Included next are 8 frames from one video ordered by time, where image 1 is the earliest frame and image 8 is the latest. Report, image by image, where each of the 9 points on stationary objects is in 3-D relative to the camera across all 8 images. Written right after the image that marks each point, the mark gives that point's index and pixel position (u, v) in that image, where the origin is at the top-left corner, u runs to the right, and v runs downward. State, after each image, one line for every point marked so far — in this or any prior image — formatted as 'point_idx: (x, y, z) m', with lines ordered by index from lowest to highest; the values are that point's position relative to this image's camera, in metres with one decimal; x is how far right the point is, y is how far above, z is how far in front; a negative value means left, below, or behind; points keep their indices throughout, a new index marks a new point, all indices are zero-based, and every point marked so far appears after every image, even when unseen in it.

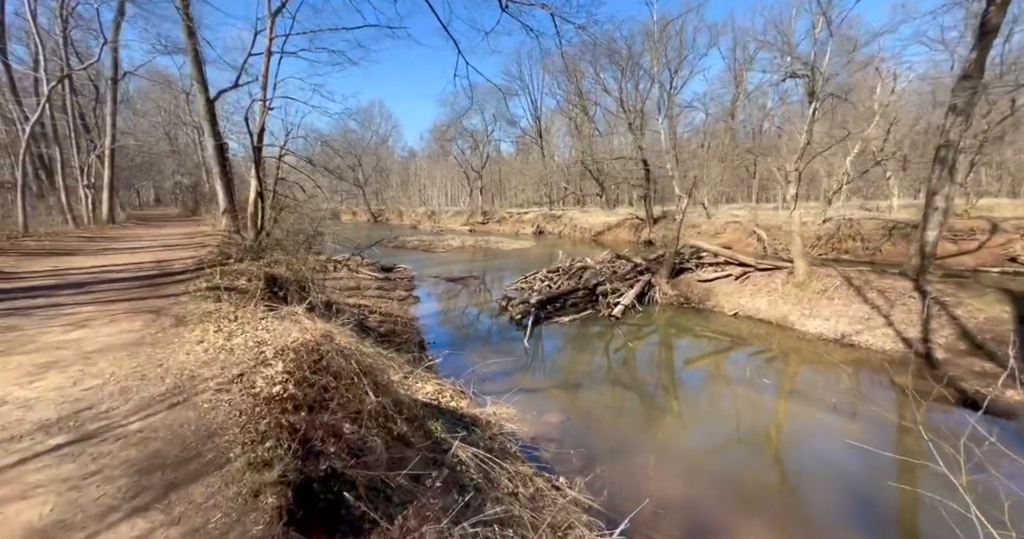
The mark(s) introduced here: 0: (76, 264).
0: (-7.4, 0.0, +7.3) m
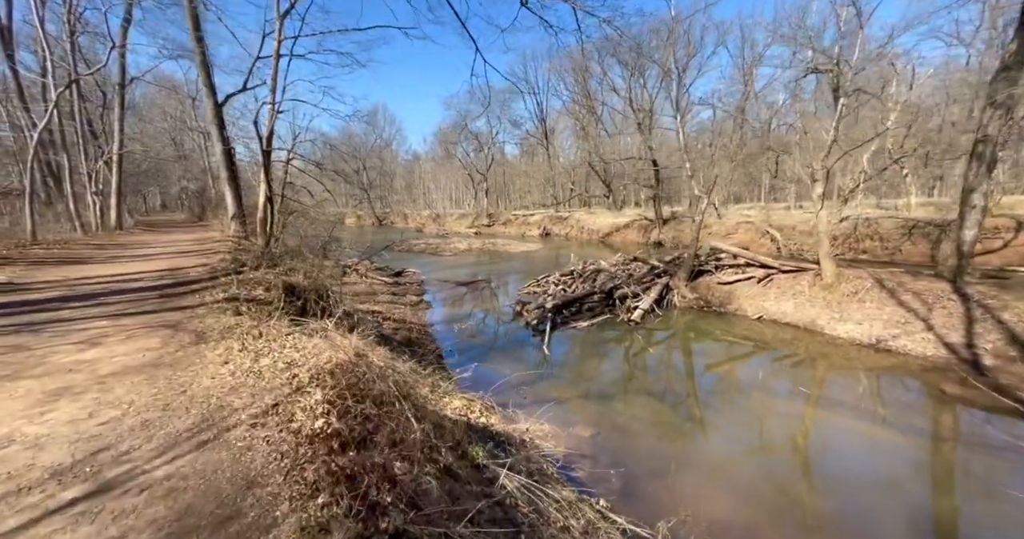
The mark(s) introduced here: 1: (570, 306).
0: (-7.0, -0.1, +7.0) m
1: (+1.6, -1.0, +11.7) m
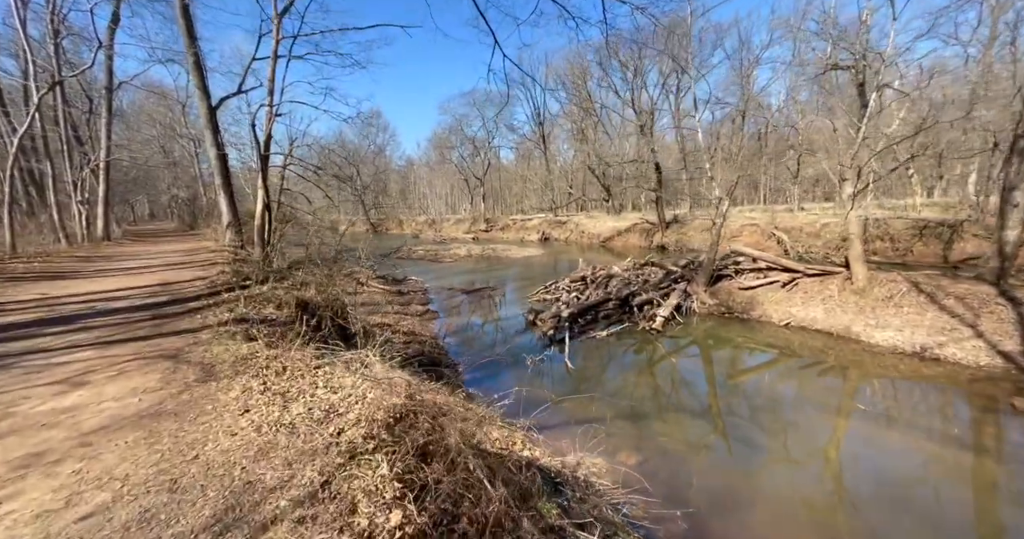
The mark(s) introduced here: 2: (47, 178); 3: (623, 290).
0: (-6.6, -0.3, +6.4) m
1: (+1.9, -1.2, +11.2) m
2: (-16.4, +3.2, +15.0) m
3: (+3.1, -0.6, +11.8) m
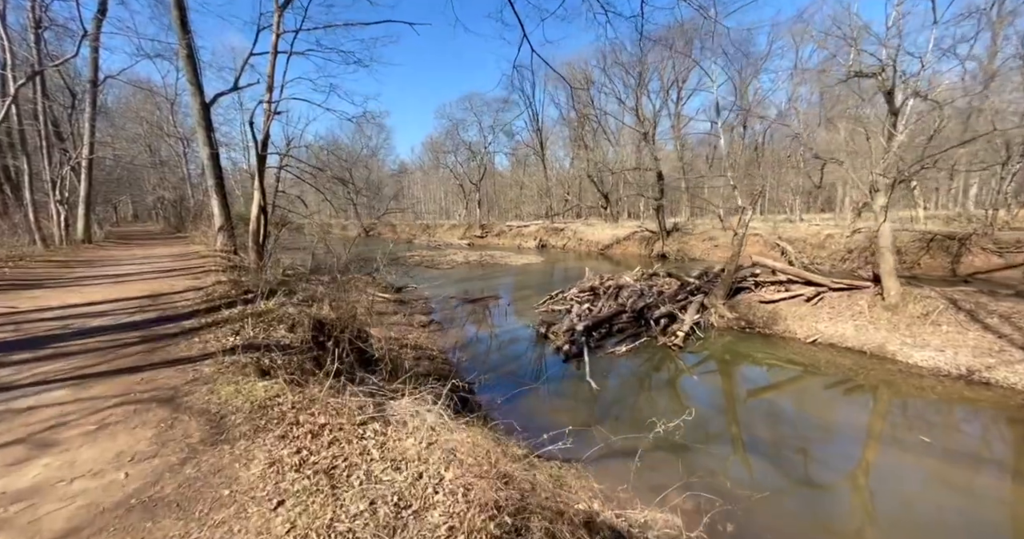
0: (-6.2, -0.5, +5.7) m
1: (+2.2, -1.5, +10.6) m
2: (-16.1, +3.1, +14.1) m
3: (+3.3, -0.9, +11.3) m
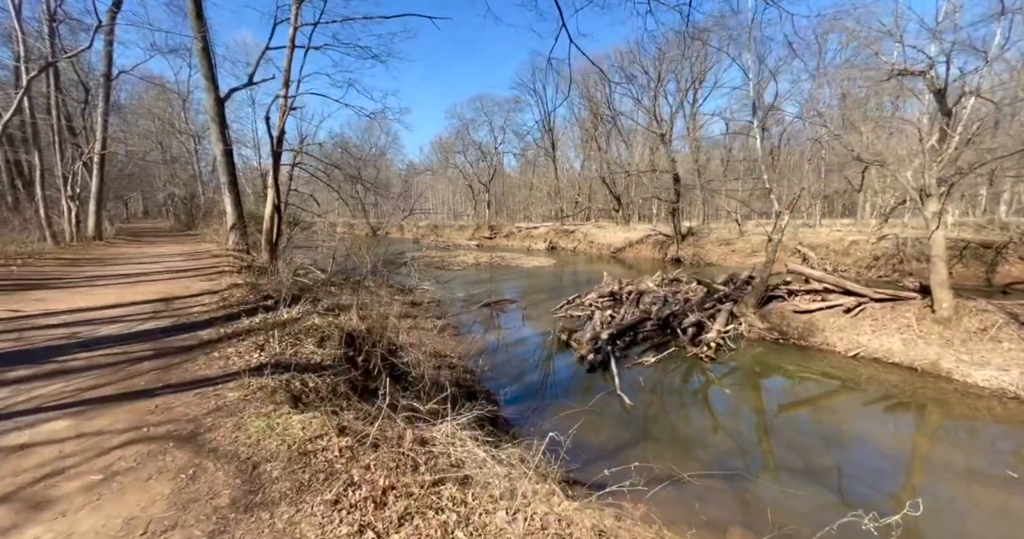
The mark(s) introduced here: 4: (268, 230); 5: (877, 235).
0: (-5.8, -0.5, +5.3) m
1: (+2.7, -1.6, +10.2) m
2: (-15.5, +3.2, +13.9) m
3: (+3.8, -1.0, +10.8) m
4: (-5.8, +0.9, +10.1) m
5: (+16.2, +1.5, +18.9) m
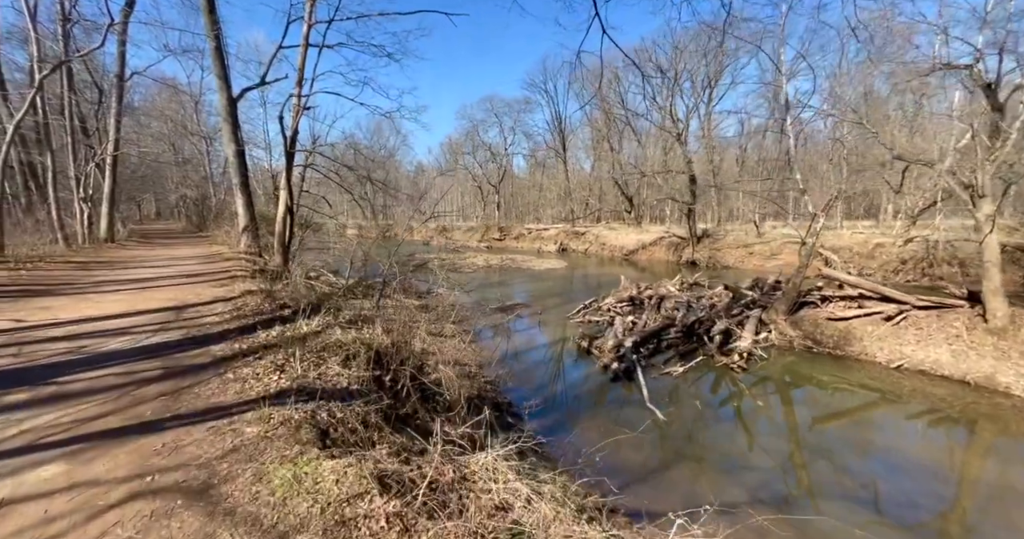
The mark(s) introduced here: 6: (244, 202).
0: (-5.4, -0.5, +5.1) m
1: (+3.1, -1.7, +9.8) m
2: (-15.0, +3.1, +13.8) m
3: (+4.3, -1.2, +10.4) m
4: (-5.3, +0.8, +9.8) m
5: (+16.8, +1.4, +18.3) m
6: (-6.3, +1.6, +10.1) m
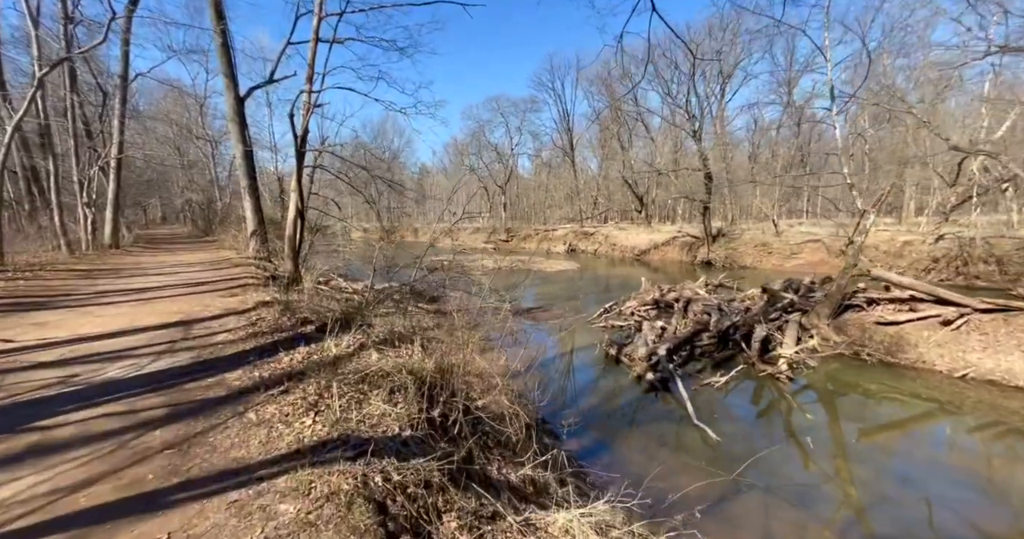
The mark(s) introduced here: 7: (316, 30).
0: (-4.9, -0.7, +4.5) m
1: (+3.7, -1.7, +9.2) m
2: (-14.4, +2.9, +13.4) m
3: (+4.8, -1.2, +9.8) m
4: (-4.8, +0.7, +9.3) m
5: (+17.4, +1.4, +17.6) m
6: (-5.8, +1.5, +9.6) m
7: (-4.6, +5.6, +10.0) m
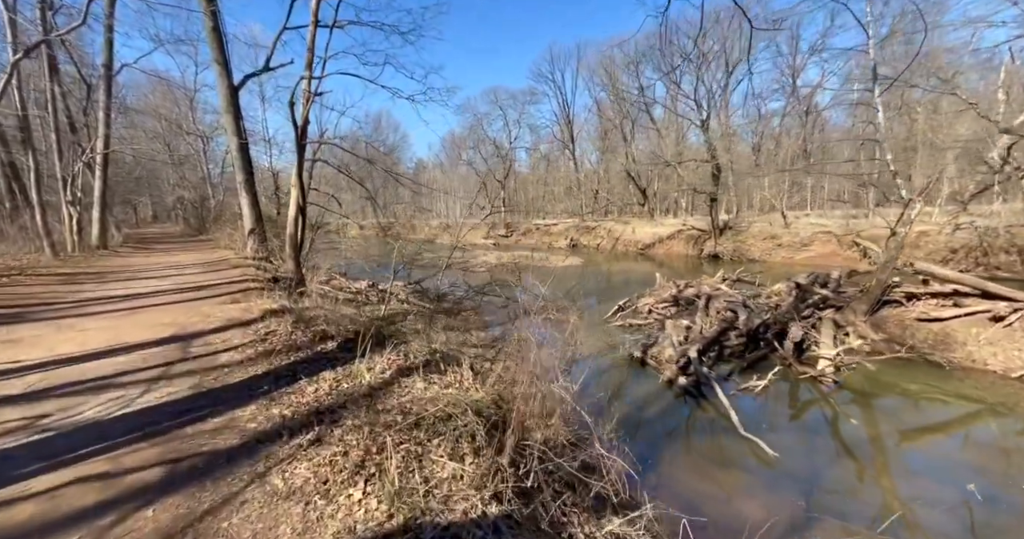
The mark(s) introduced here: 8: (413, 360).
0: (-4.5, -0.7, +3.9) m
1: (+4.1, -1.7, +8.6) m
2: (-14.1, +2.8, +12.6) m
3: (+5.2, -1.1, +9.2) m
4: (-4.4, +0.7, +8.6) m
5: (+17.6, +1.8, +17.1) m
6: (-5.5, +1.4, +8.9) m
7: (-4.3, +5.6, +9.3) m
8: (-1.2, -0.8, +4.3) m
